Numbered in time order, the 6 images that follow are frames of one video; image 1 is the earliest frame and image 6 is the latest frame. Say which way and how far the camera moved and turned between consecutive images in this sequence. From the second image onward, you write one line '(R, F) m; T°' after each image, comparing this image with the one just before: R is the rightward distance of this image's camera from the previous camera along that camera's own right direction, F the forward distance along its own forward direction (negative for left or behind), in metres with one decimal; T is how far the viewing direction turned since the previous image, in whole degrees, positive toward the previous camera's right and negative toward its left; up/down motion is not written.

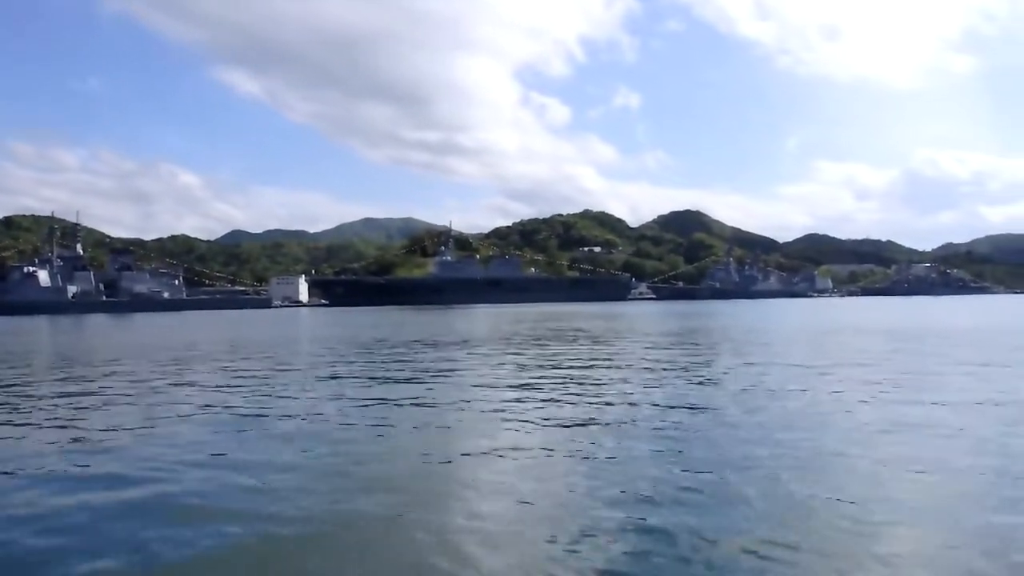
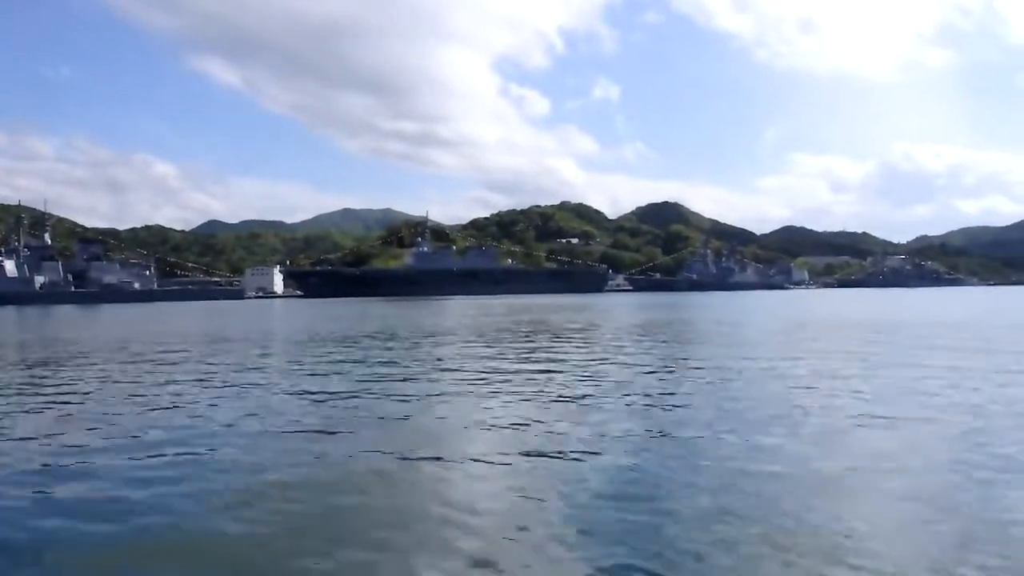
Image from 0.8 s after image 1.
(+0.3, +0.9) m; +1°
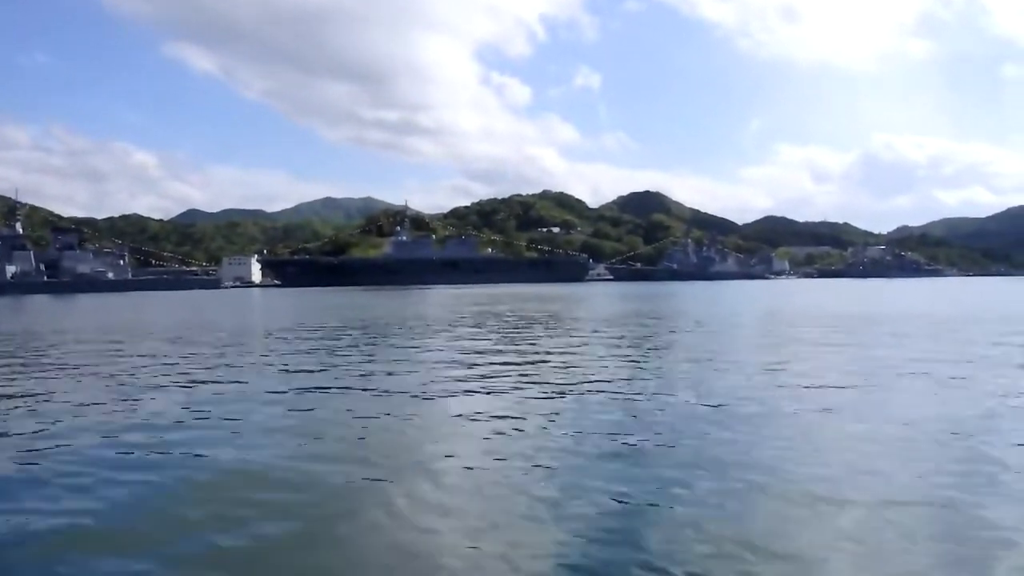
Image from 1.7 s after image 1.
(+0.2, +0.9) m; +1°
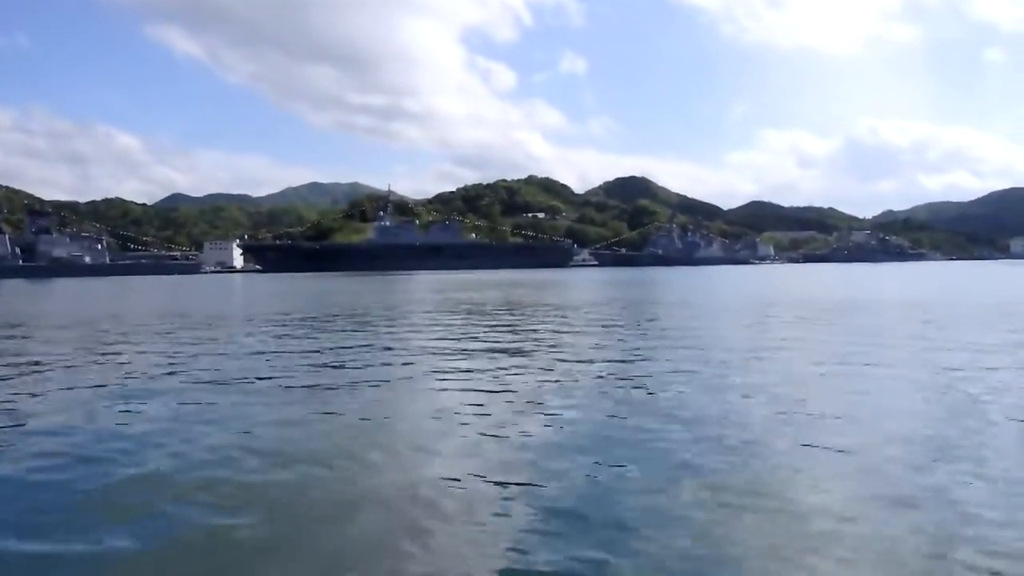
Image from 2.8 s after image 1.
(+0.4, +1.1) m; +1°
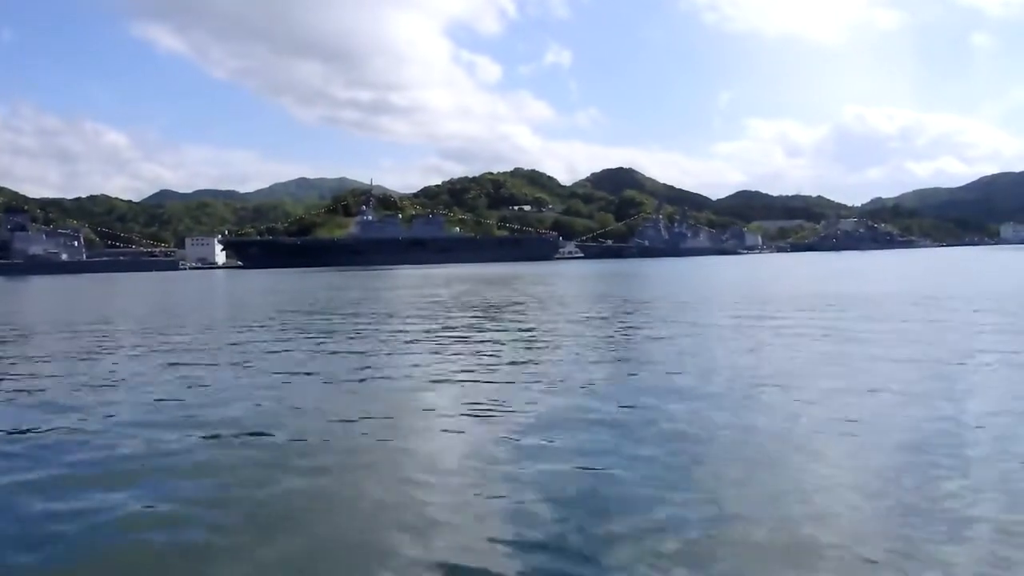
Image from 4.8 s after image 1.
(+0.6, +1.9) m; +1°
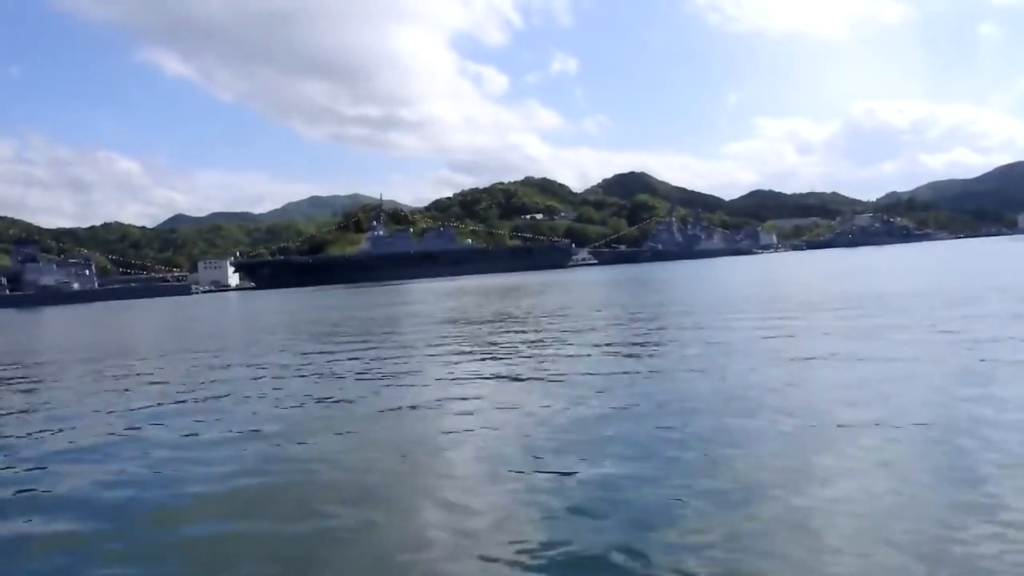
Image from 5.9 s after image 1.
(+0.2, +1.0) m; -1°
